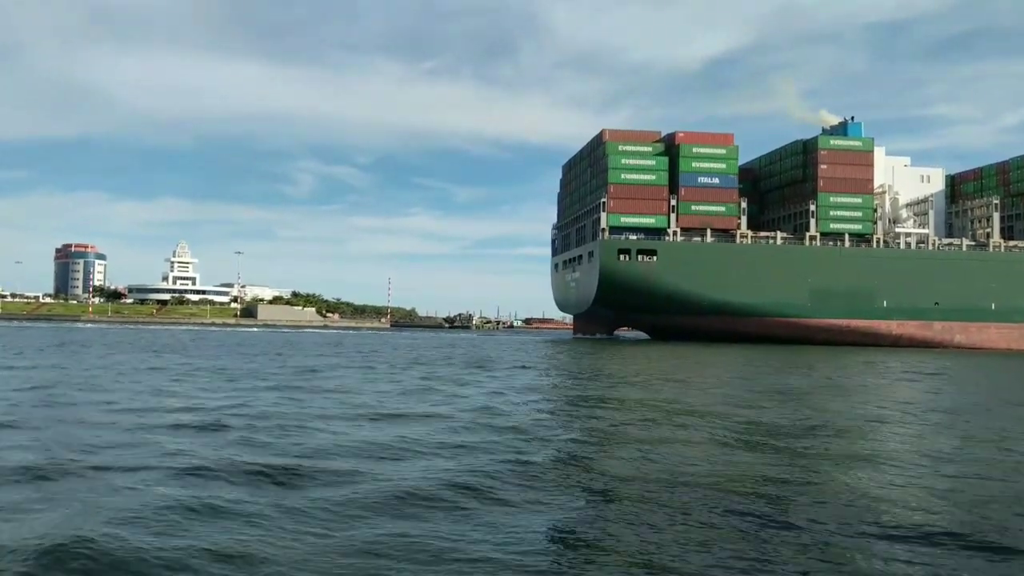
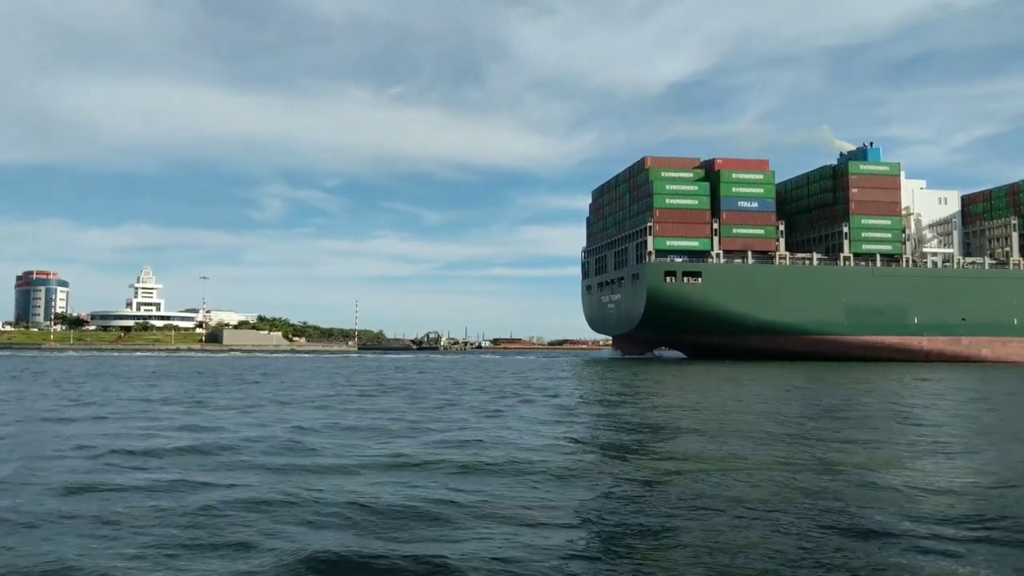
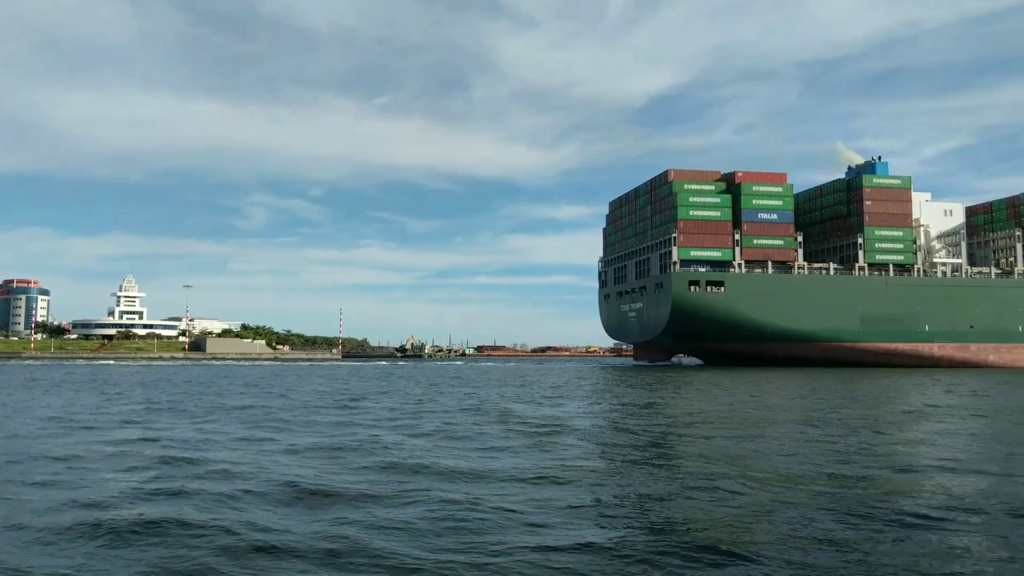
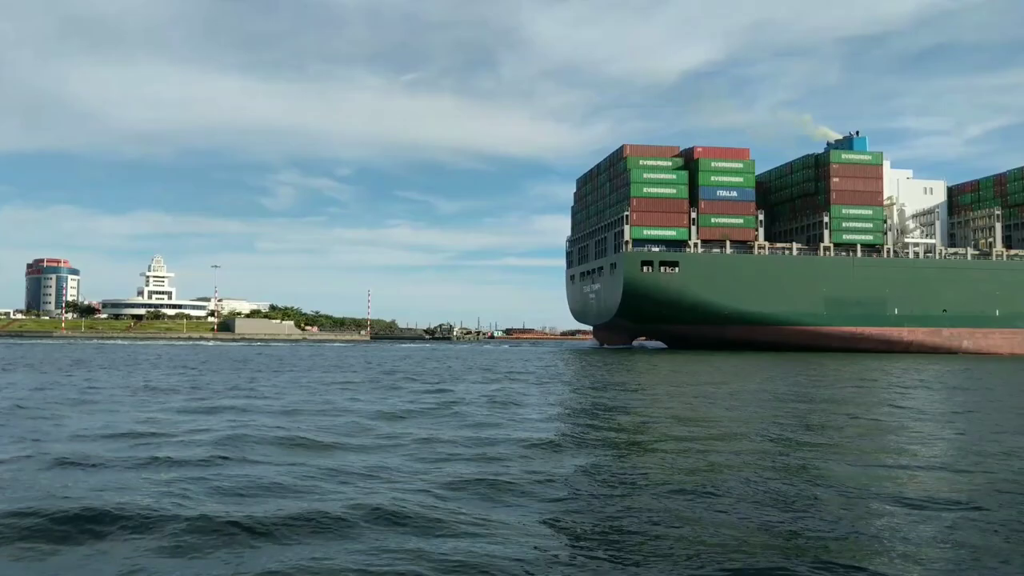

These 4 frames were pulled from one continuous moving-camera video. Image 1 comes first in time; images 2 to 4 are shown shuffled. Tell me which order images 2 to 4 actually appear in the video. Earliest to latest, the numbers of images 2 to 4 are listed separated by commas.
4, 2, 3
